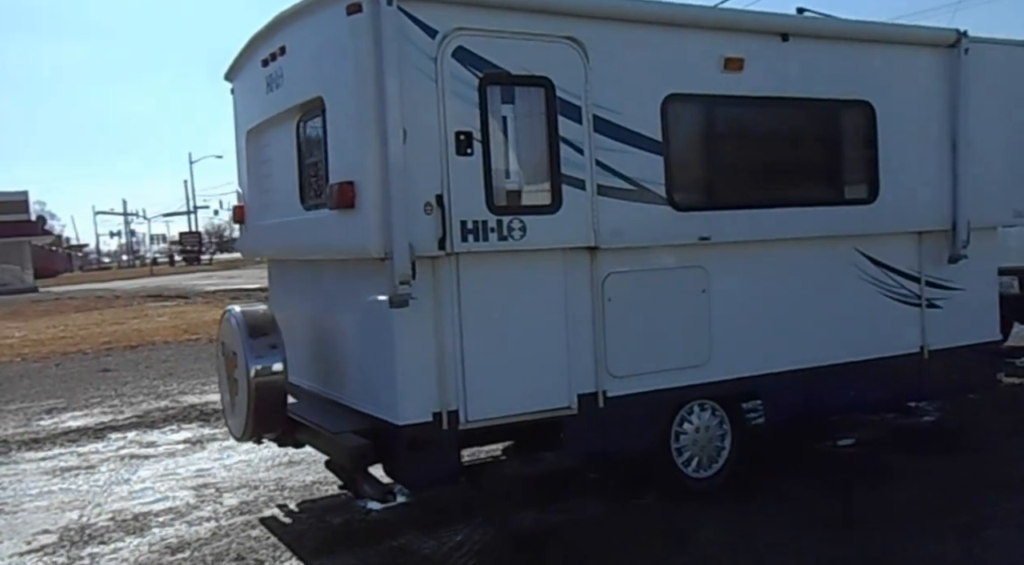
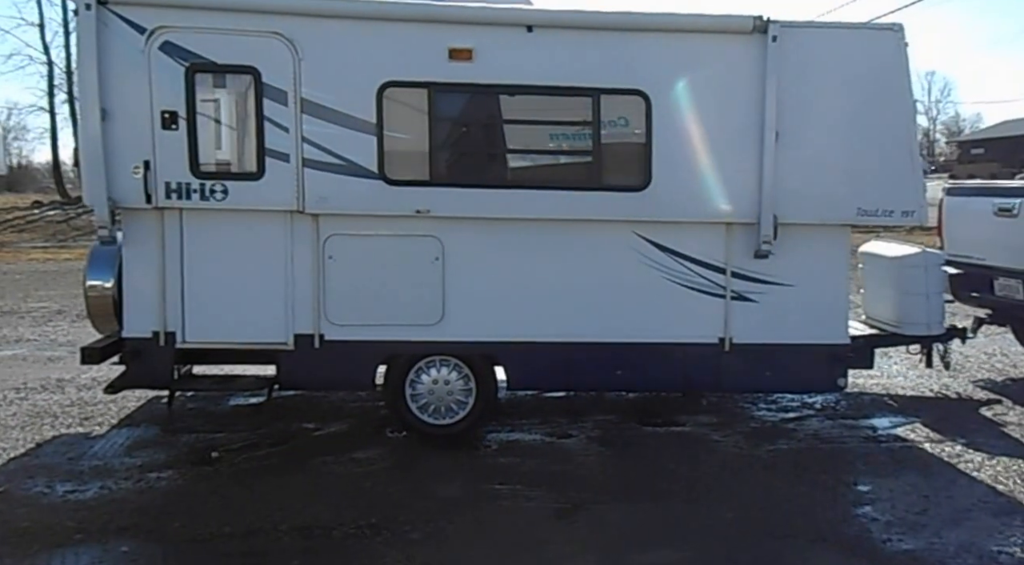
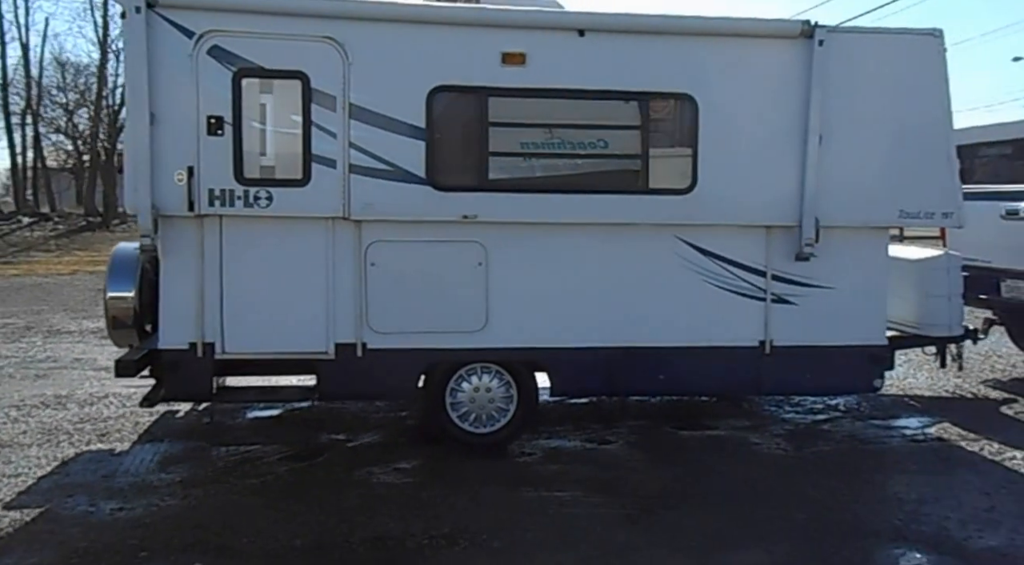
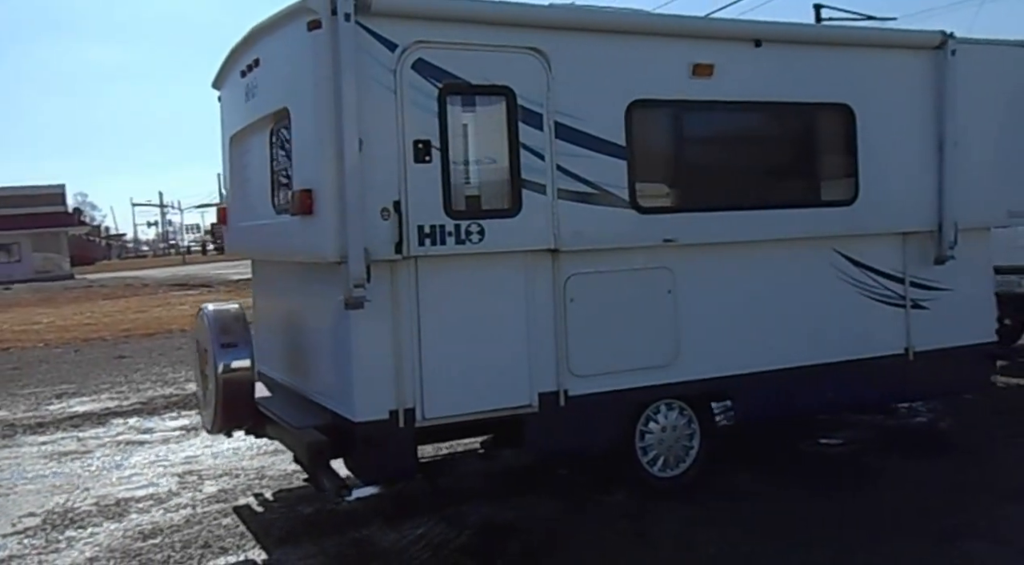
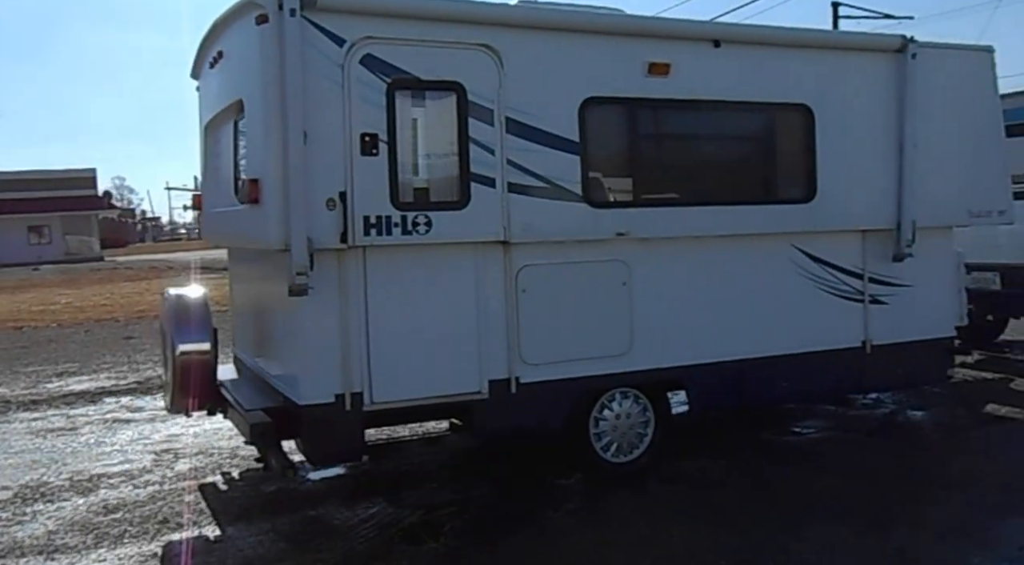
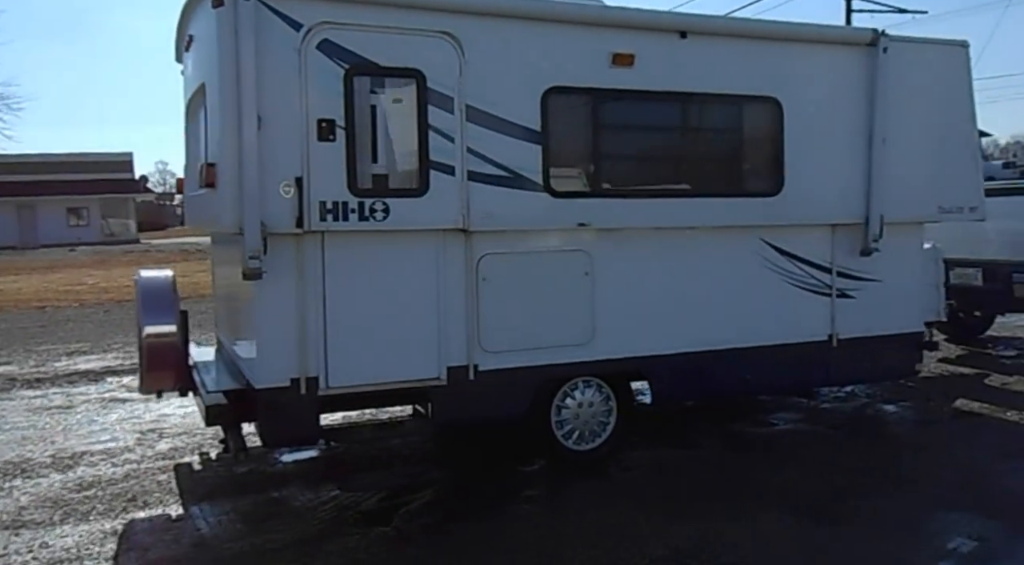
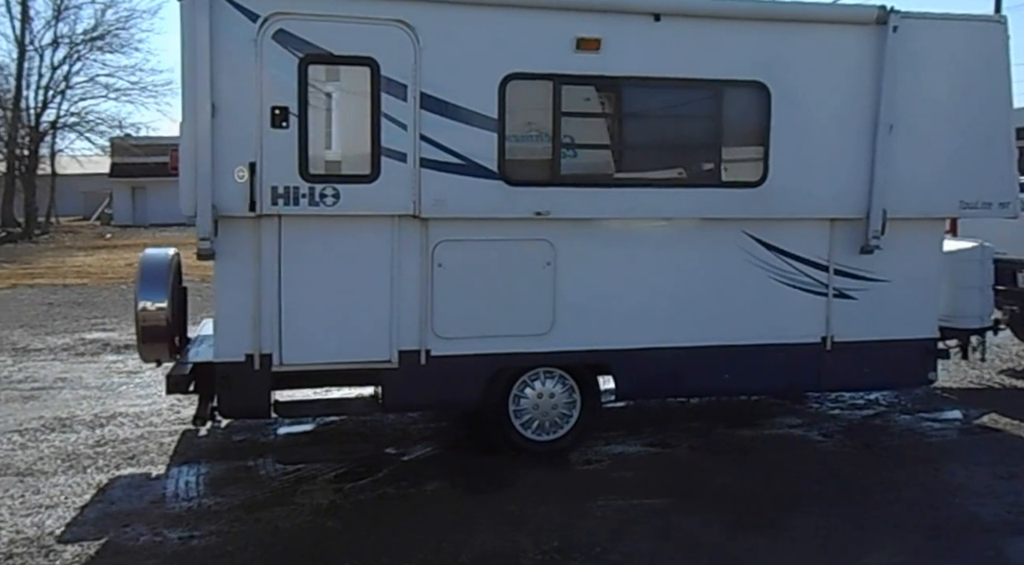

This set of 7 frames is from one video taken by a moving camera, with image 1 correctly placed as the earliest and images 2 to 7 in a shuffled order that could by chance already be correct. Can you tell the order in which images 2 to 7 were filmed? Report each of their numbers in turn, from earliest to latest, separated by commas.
4, 5, 6, 7, 3, 2
